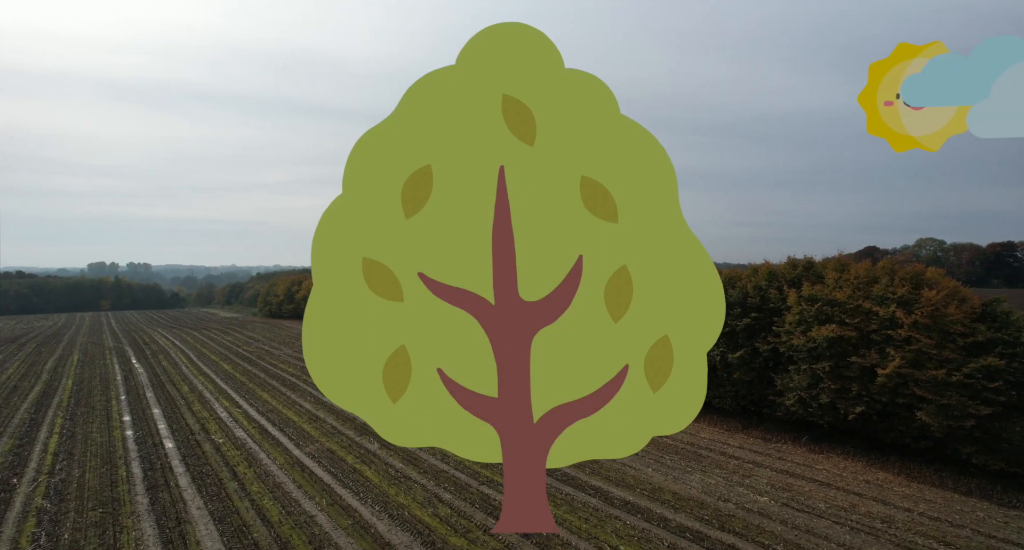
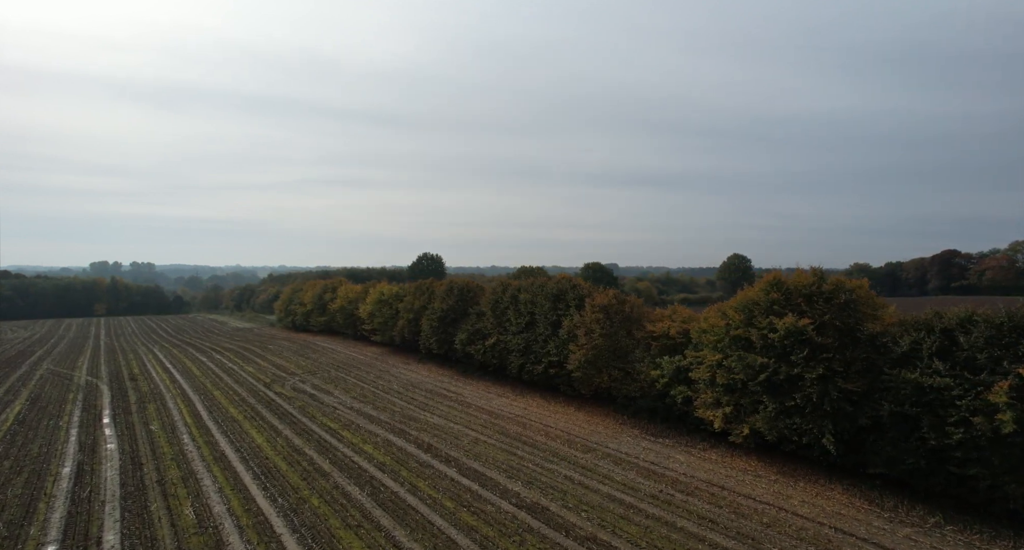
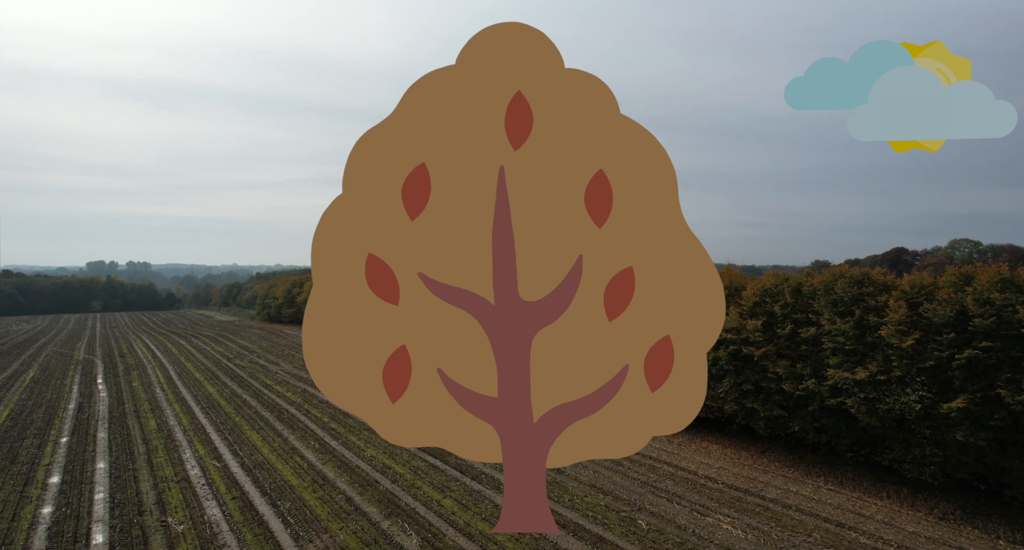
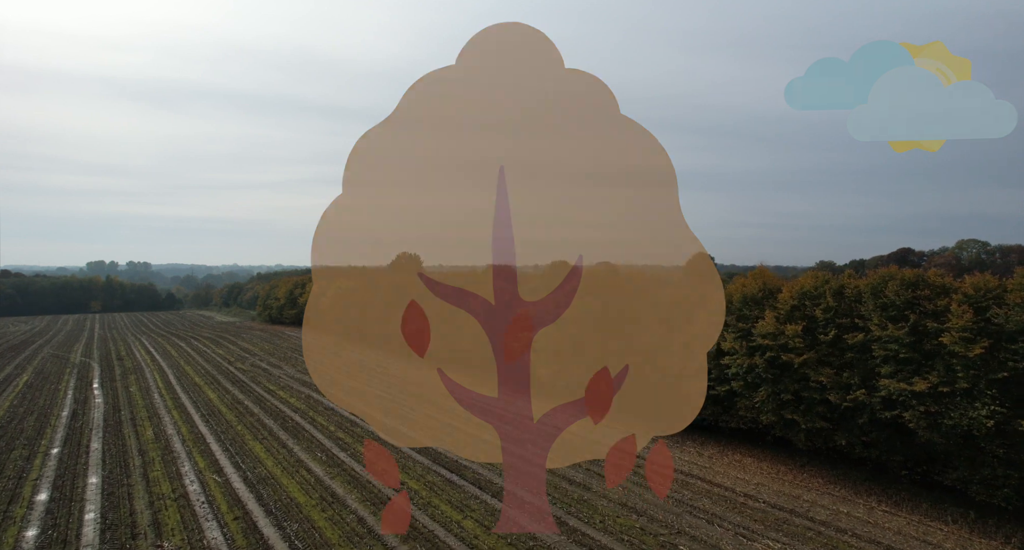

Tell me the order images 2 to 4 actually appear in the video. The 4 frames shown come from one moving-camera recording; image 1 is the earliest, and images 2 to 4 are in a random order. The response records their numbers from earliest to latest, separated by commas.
3, 4, 2
